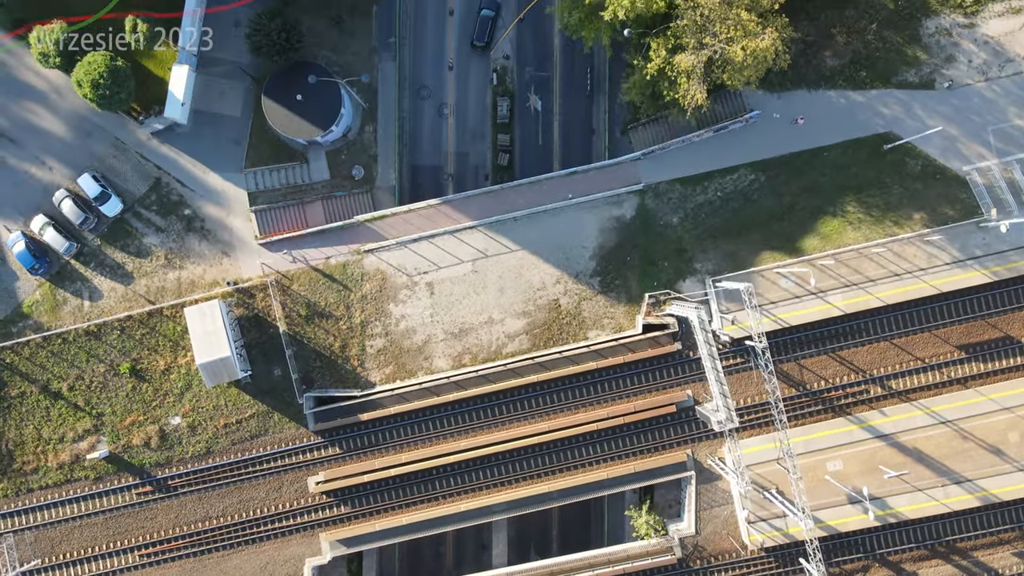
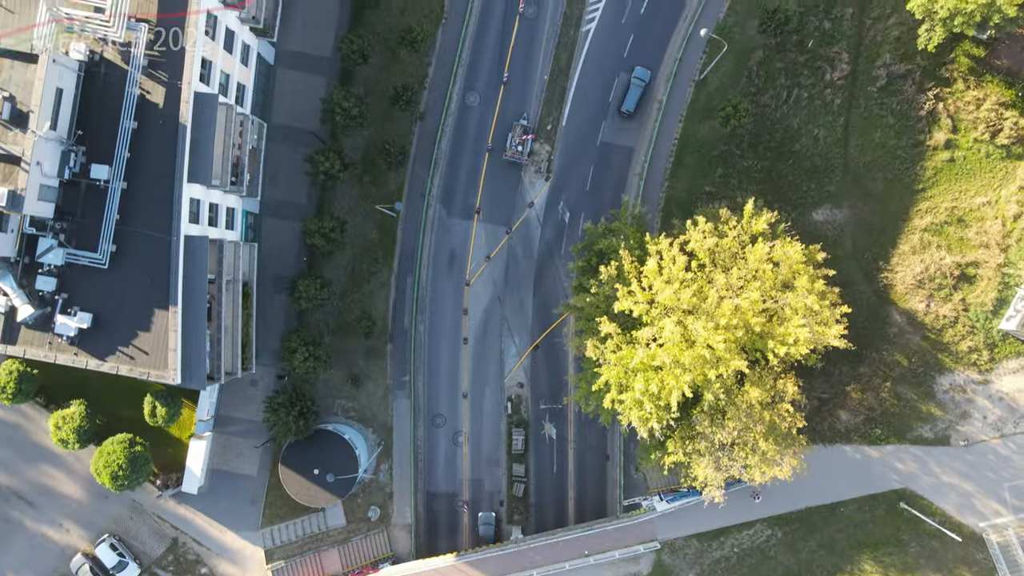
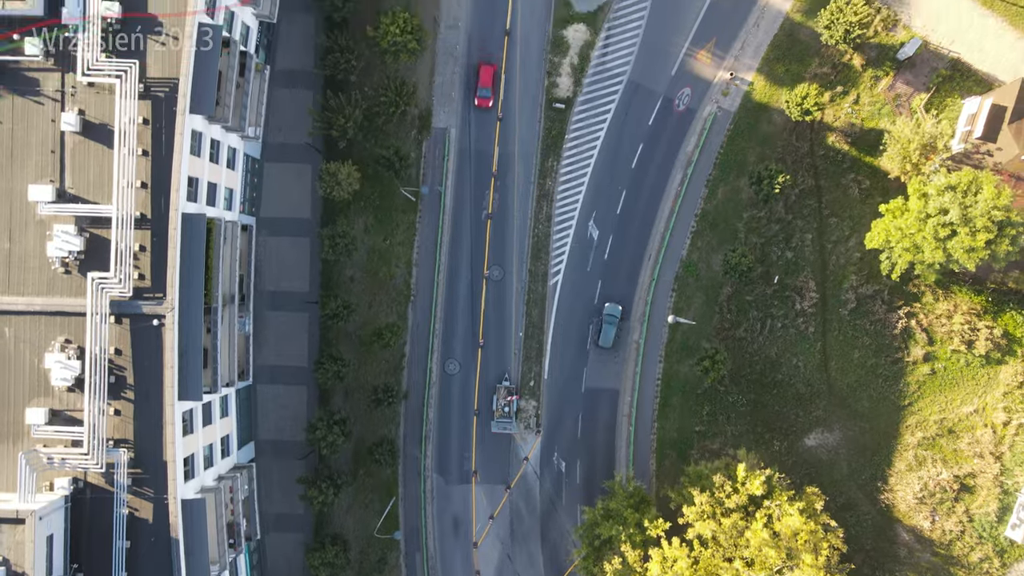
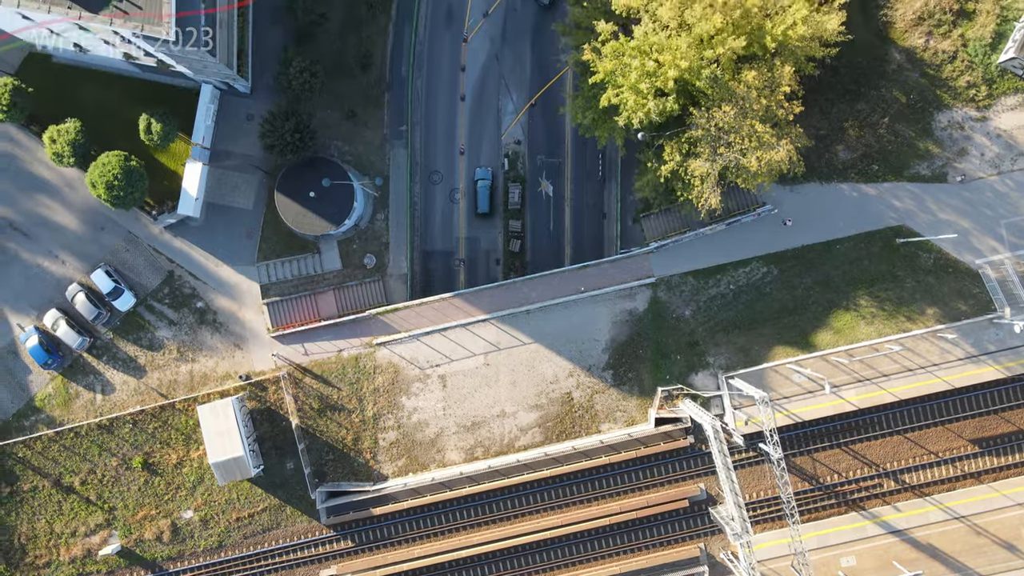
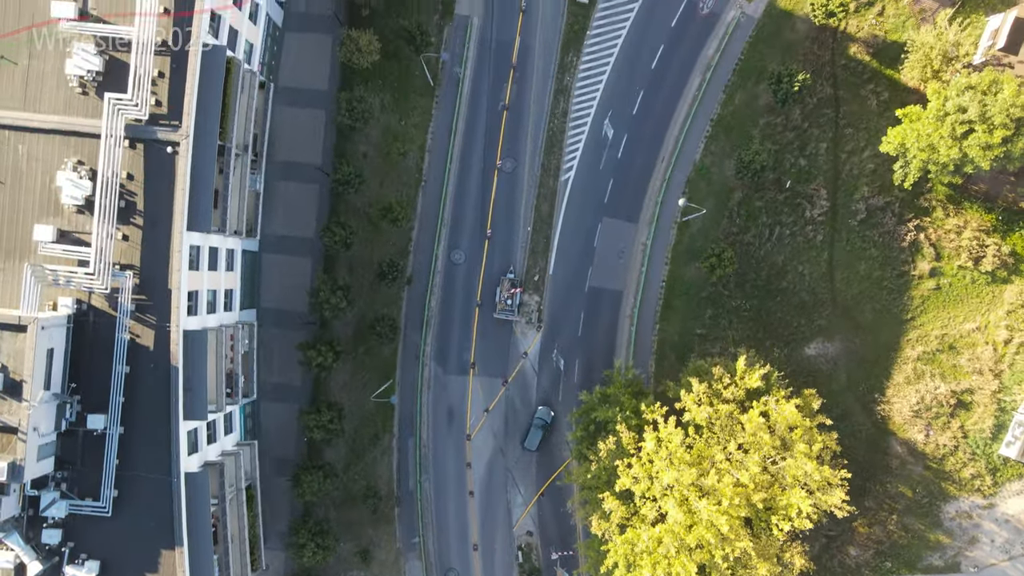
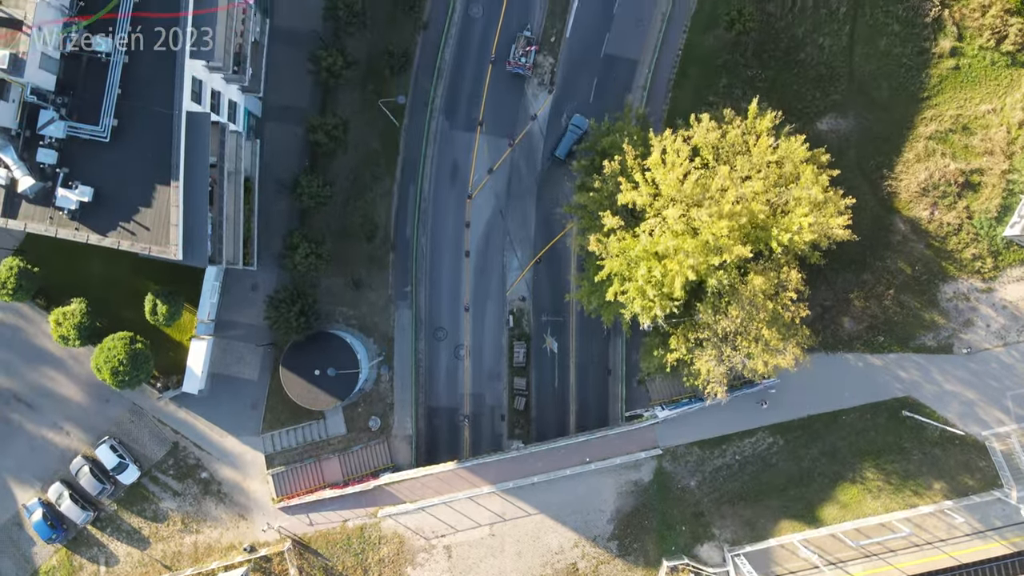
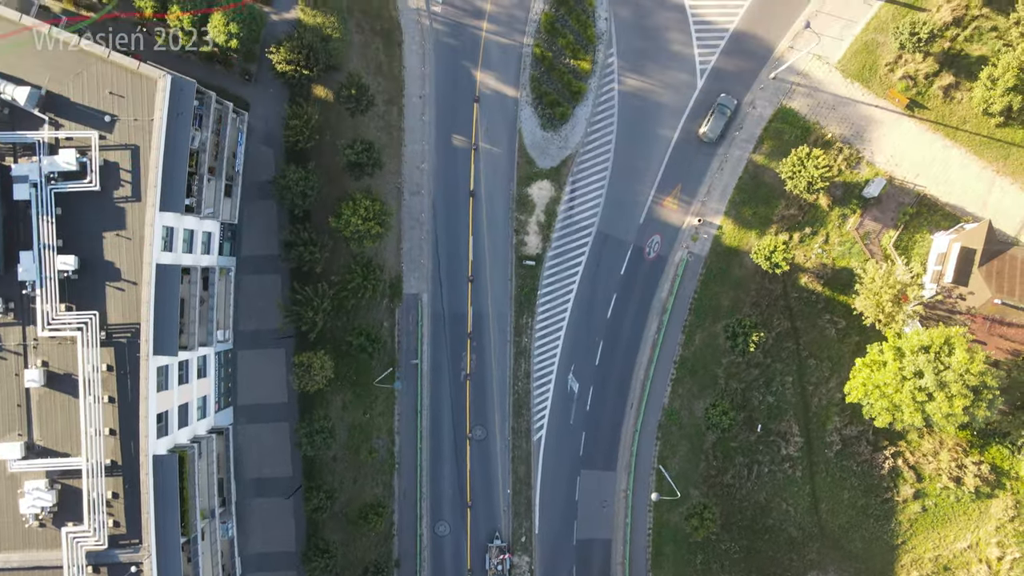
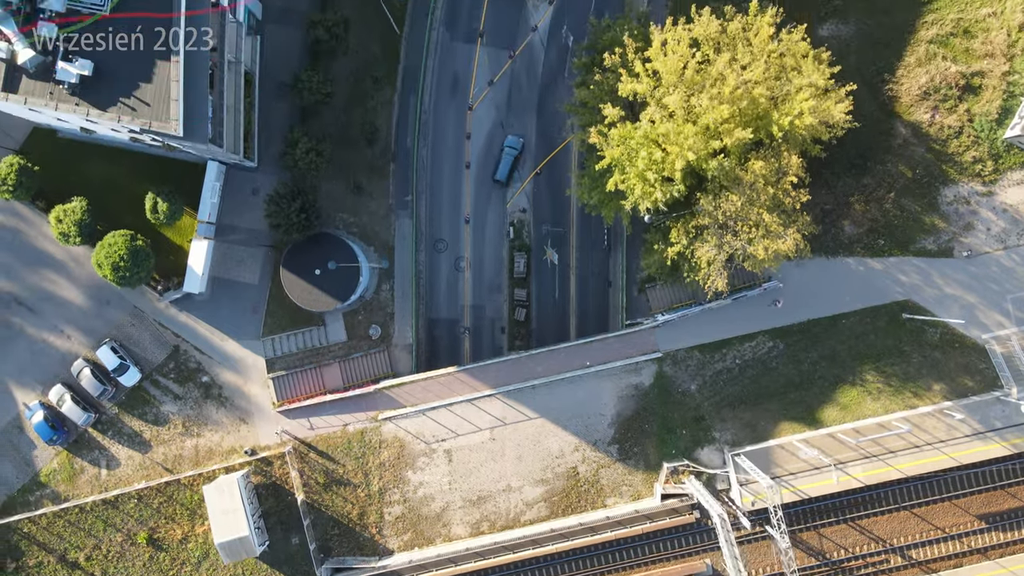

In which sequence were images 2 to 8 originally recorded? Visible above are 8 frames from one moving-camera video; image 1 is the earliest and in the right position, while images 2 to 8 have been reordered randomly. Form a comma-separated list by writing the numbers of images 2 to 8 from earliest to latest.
4, 8, 6, 2, 5, 3, 7
